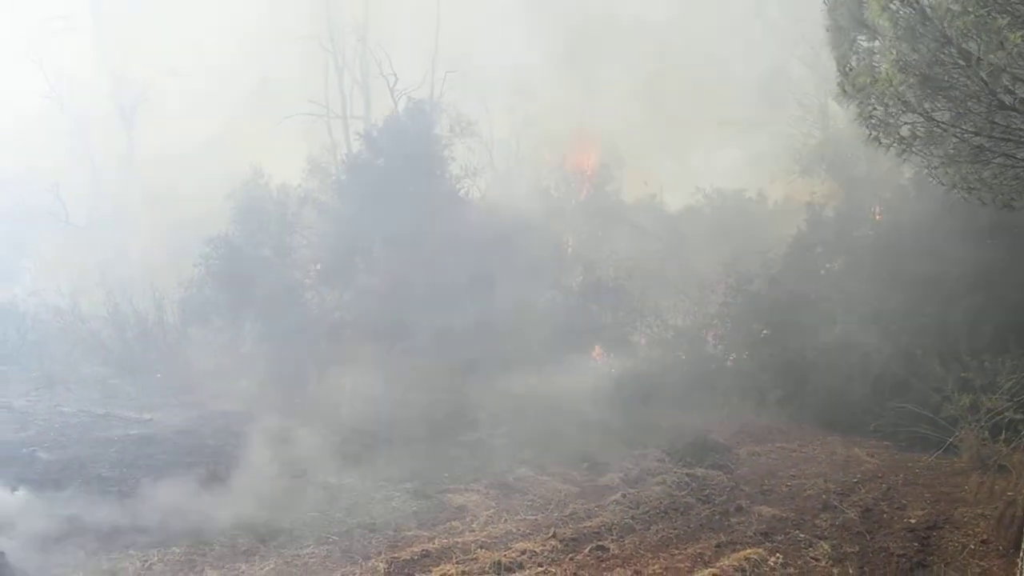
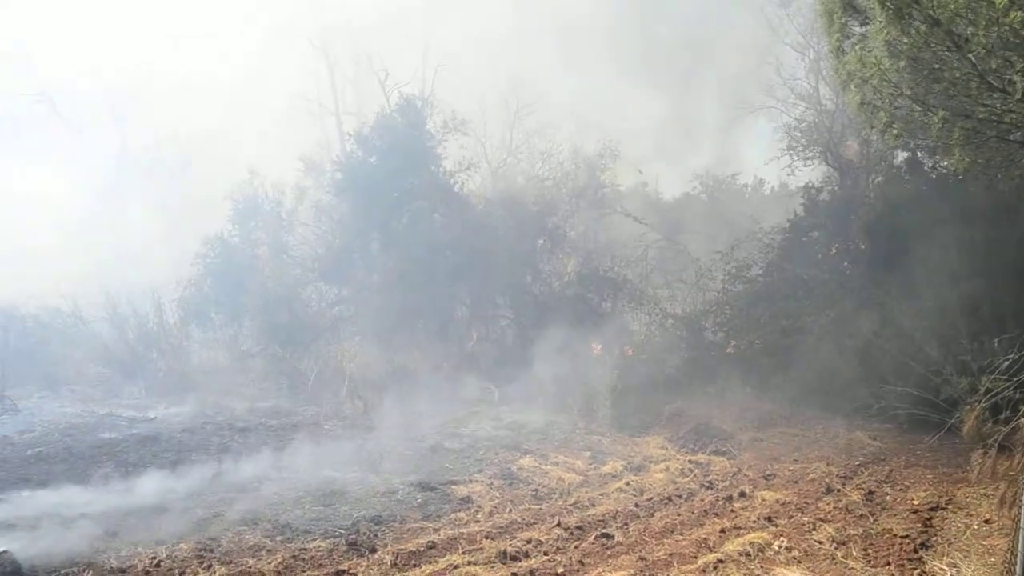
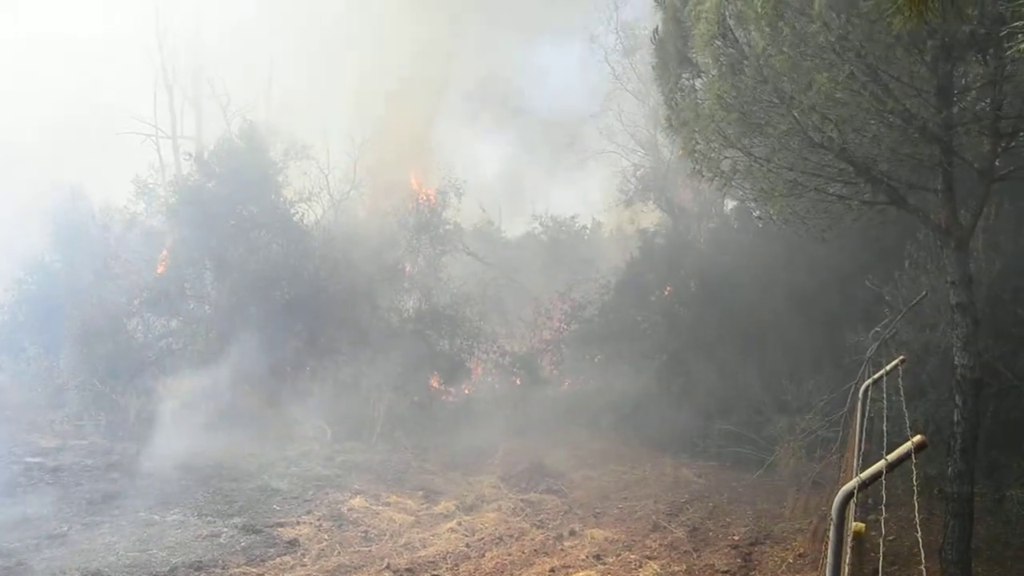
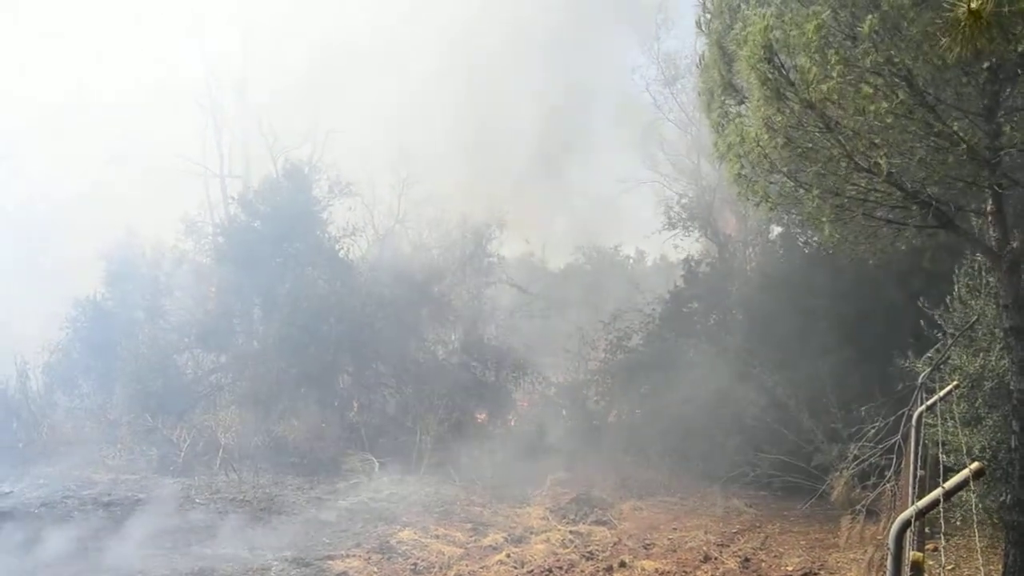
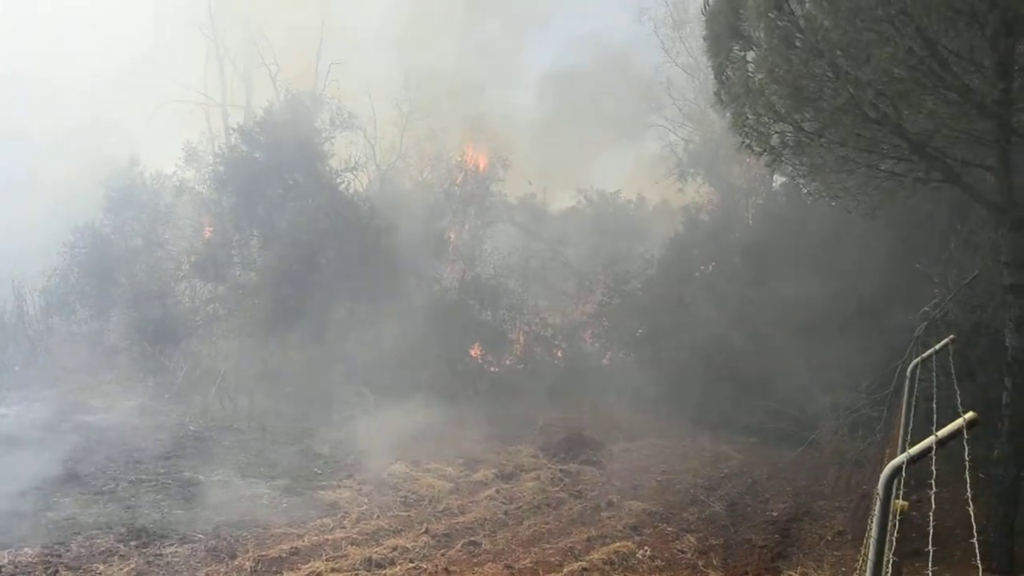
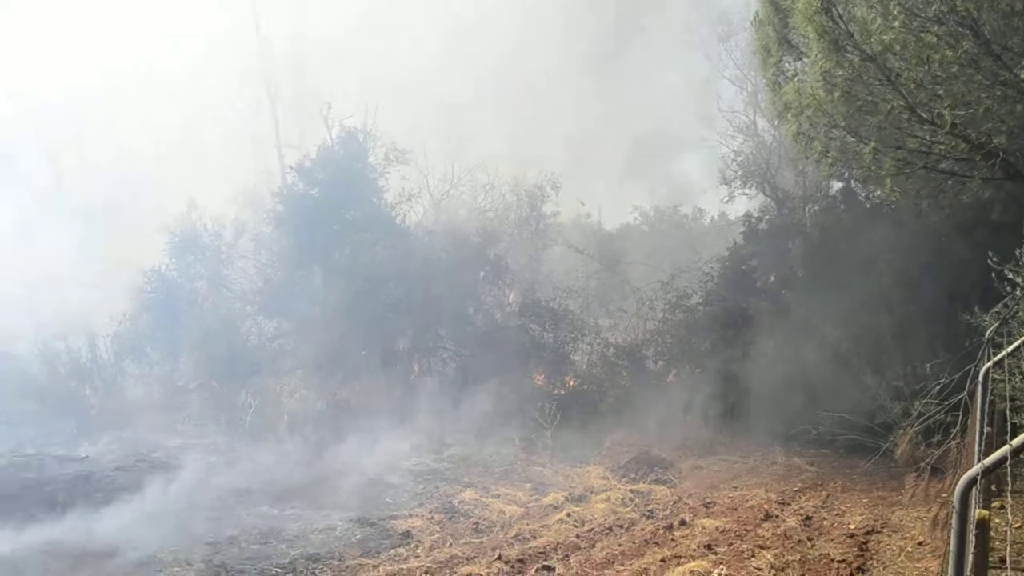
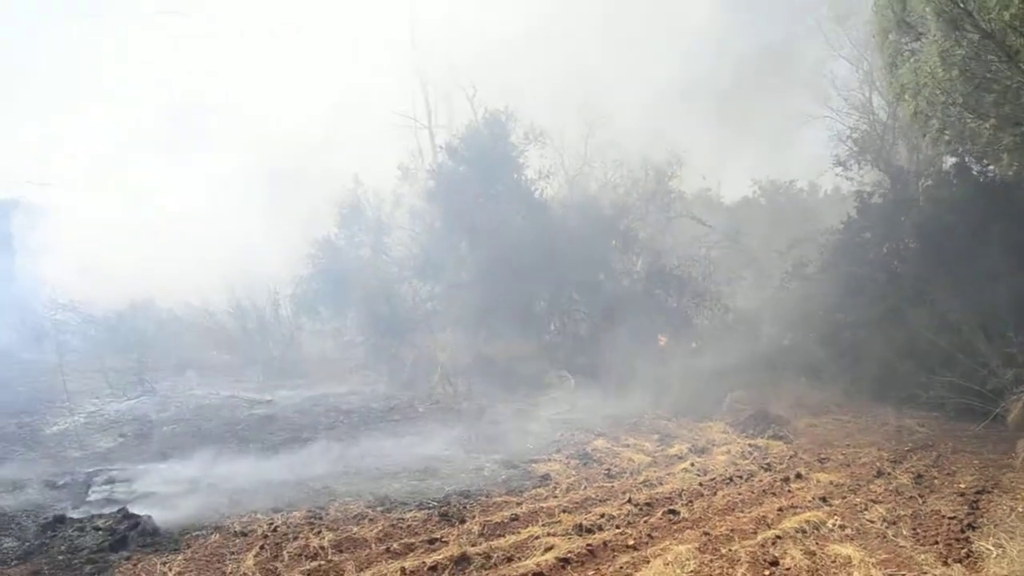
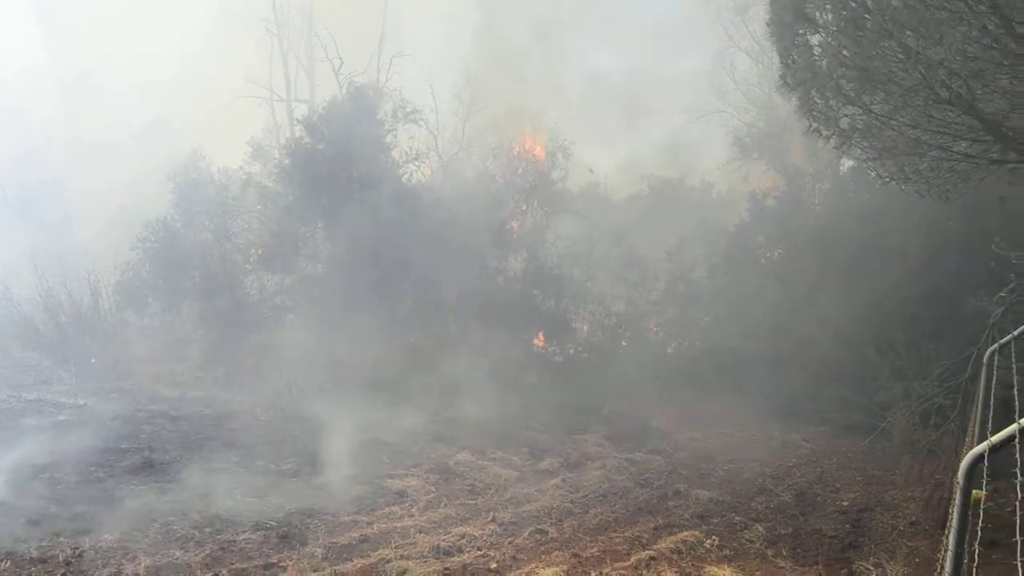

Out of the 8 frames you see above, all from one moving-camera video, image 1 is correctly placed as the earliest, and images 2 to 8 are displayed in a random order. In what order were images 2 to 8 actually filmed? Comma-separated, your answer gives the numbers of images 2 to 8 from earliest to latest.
8, 5, 3, 4, 6, 2, 7
